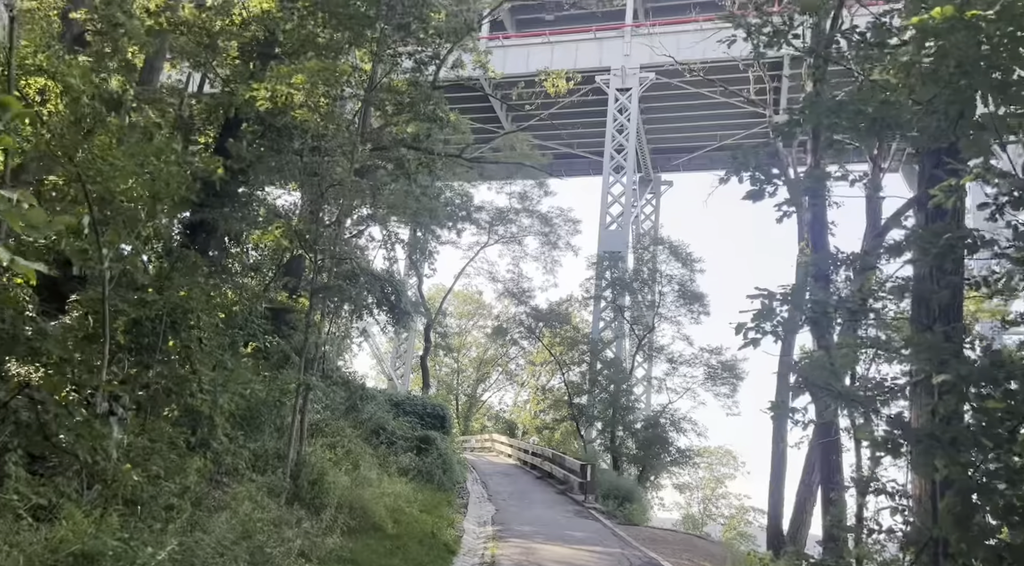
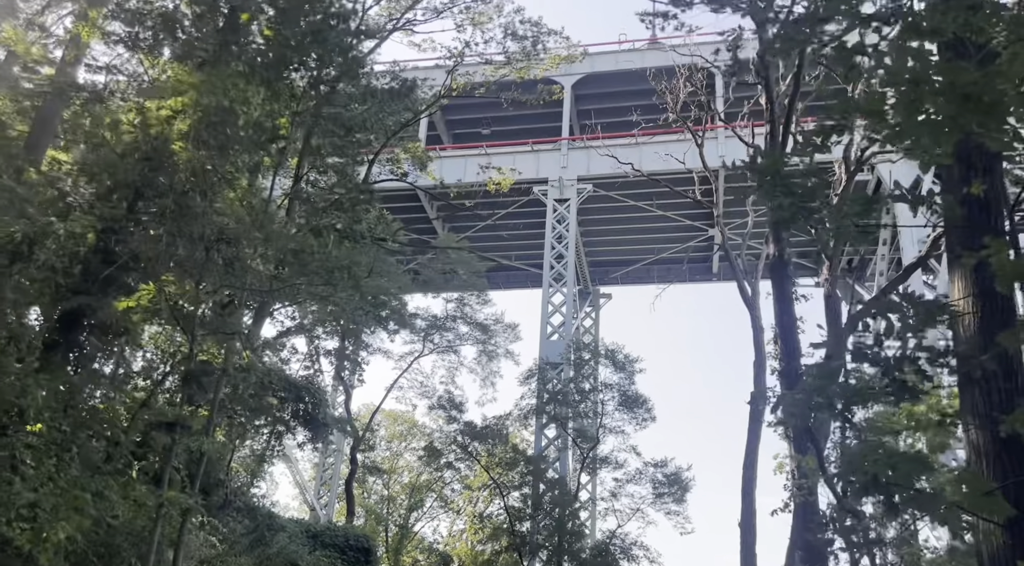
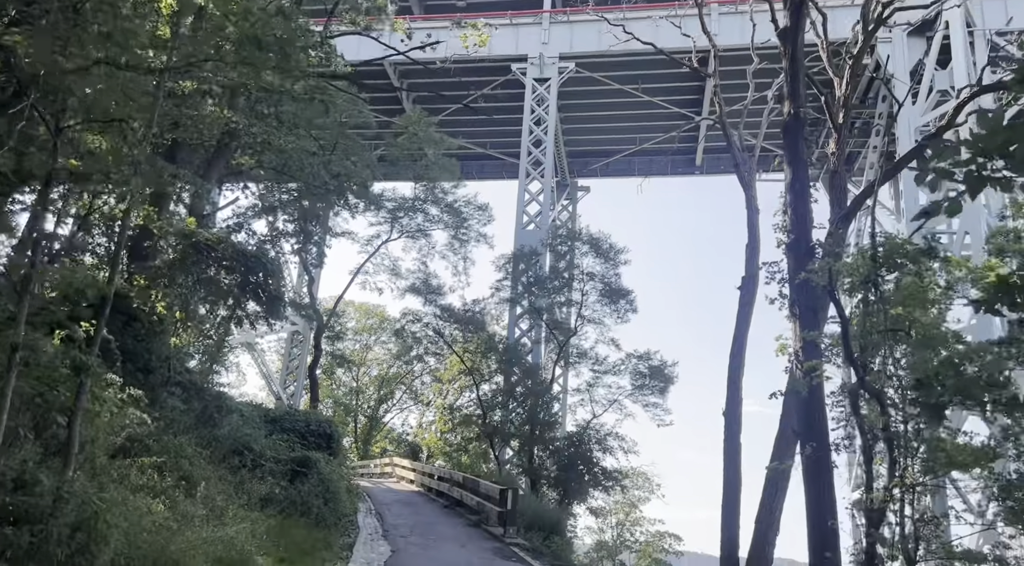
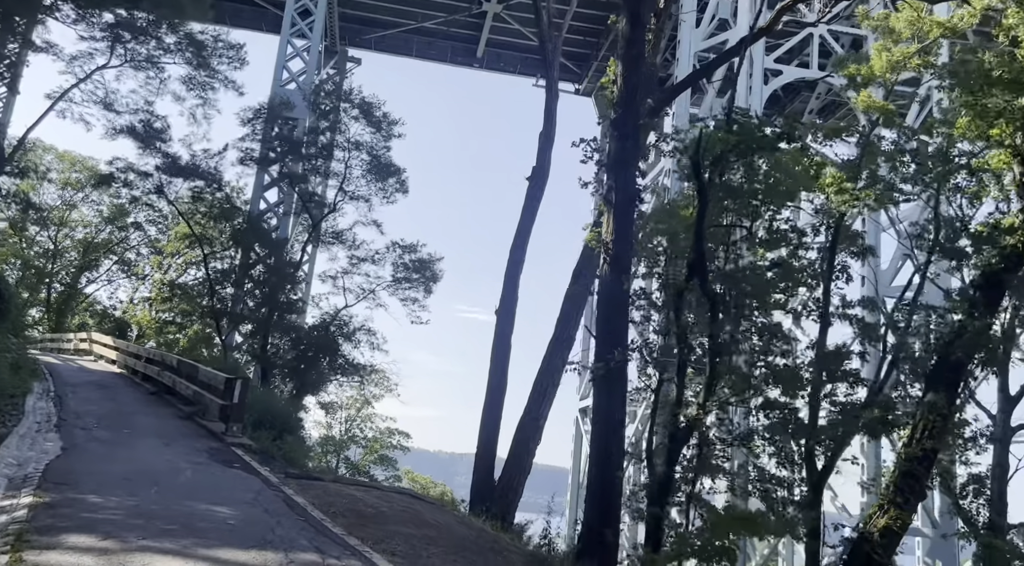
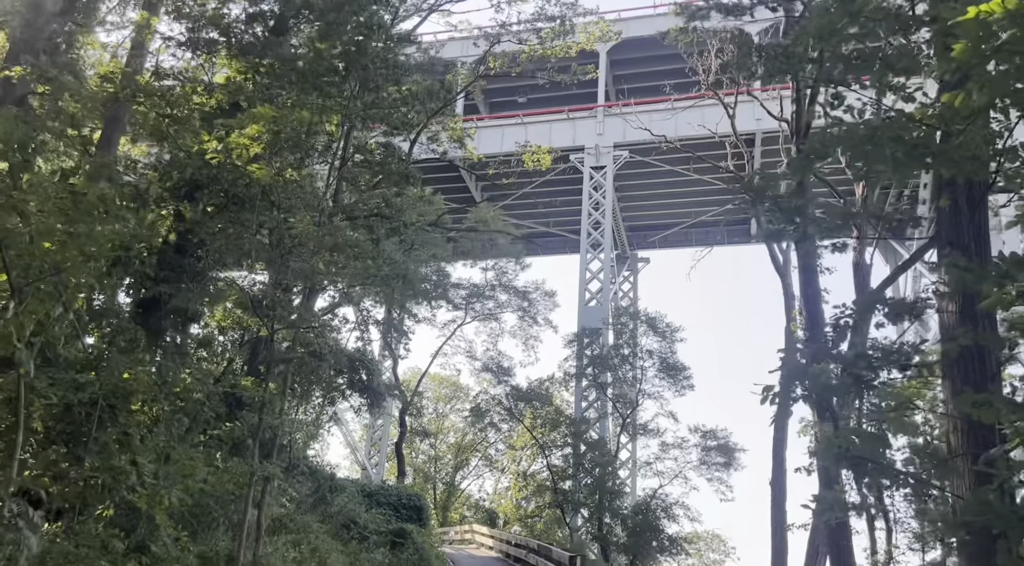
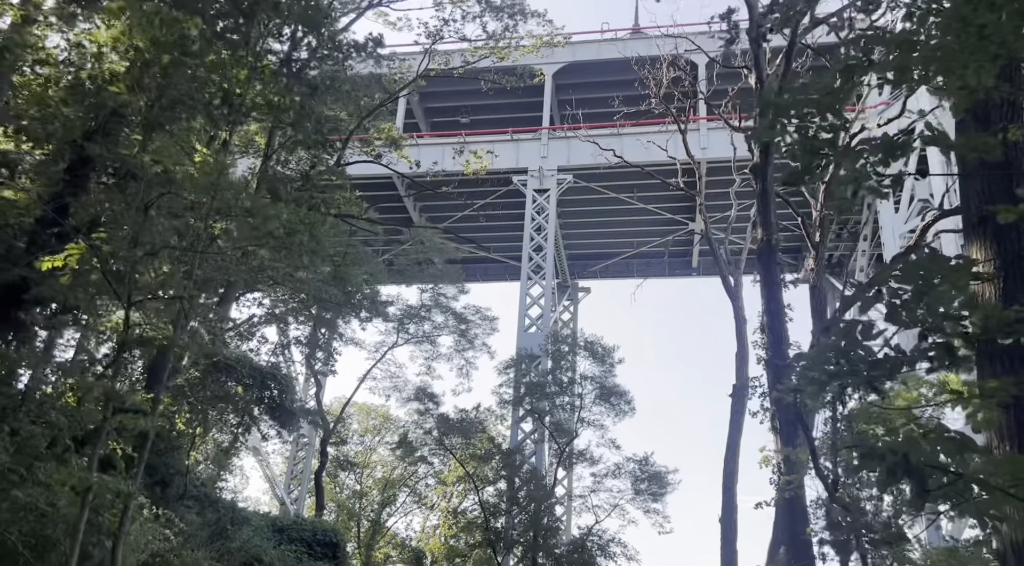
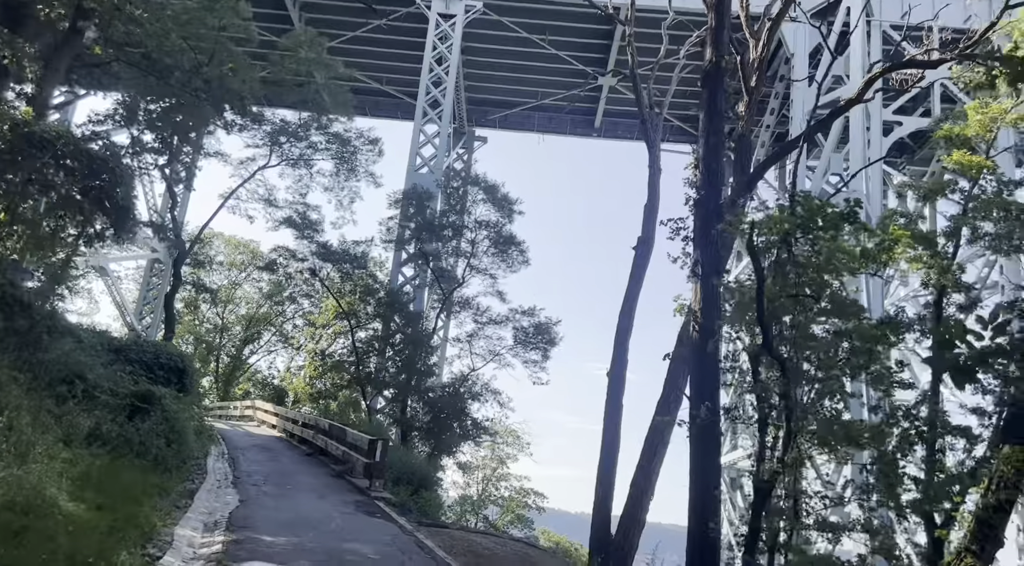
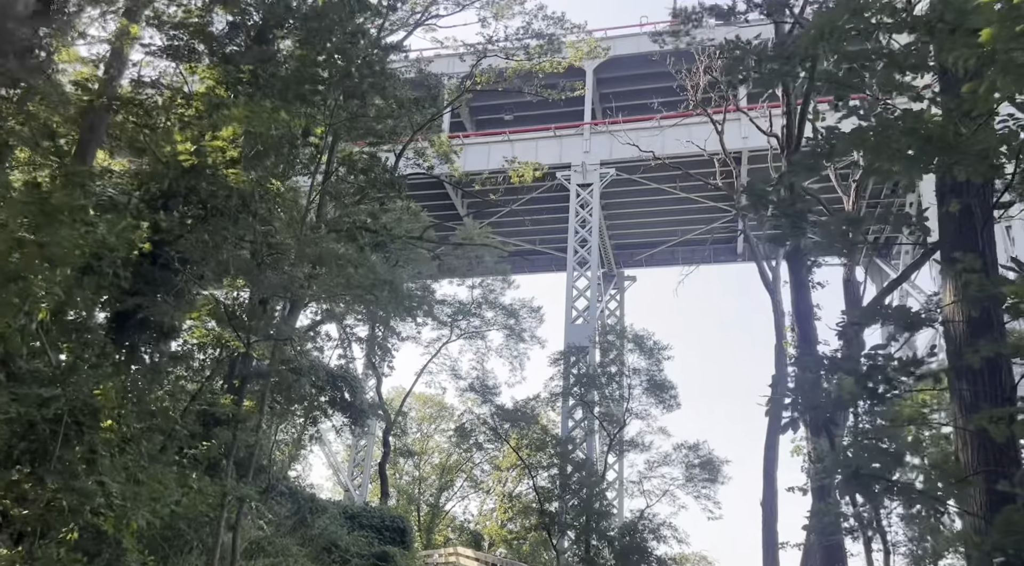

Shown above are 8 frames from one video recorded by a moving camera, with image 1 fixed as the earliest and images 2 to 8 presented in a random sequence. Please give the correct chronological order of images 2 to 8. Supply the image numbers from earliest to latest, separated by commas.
5, 8, 2, 6, 3, 7, 4
